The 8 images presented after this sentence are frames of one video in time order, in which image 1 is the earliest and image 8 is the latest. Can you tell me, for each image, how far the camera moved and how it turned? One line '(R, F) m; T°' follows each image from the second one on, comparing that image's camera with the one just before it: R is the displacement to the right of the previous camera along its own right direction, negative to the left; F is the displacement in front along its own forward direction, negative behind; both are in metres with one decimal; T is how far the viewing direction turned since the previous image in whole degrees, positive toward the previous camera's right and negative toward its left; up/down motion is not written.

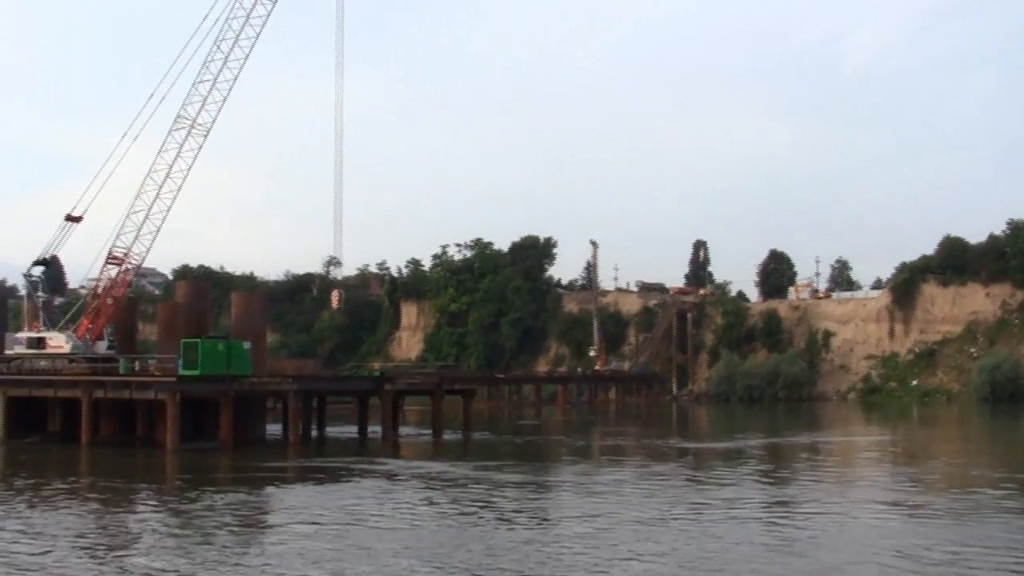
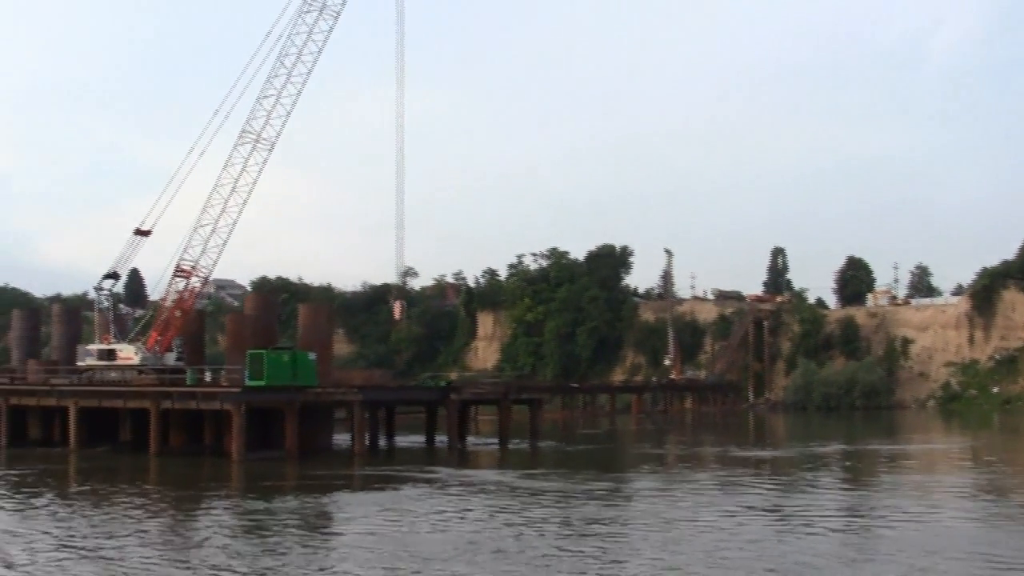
(+0.3, -0.2) m; -2°
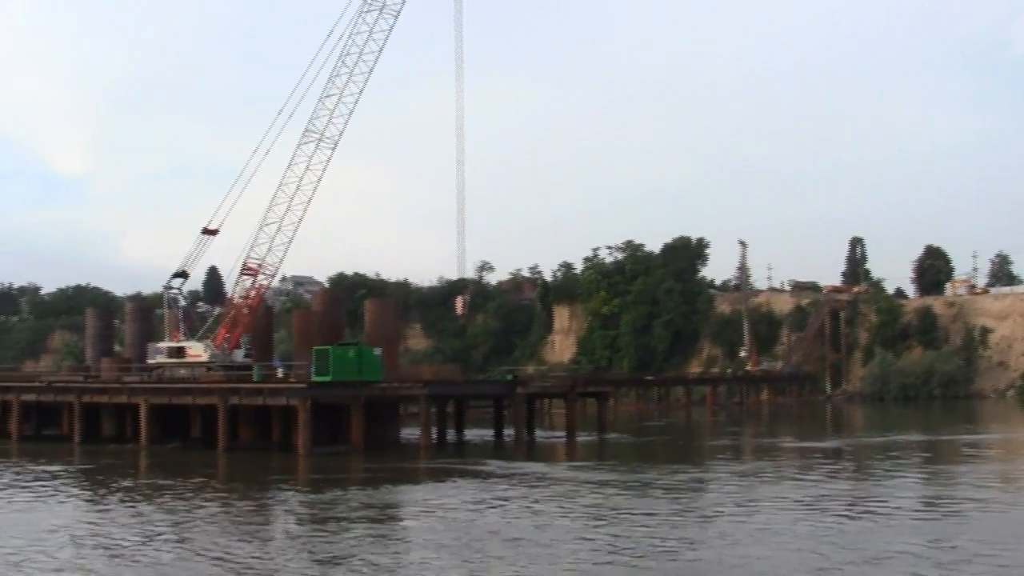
(+0.4, -0.3) m; -2°
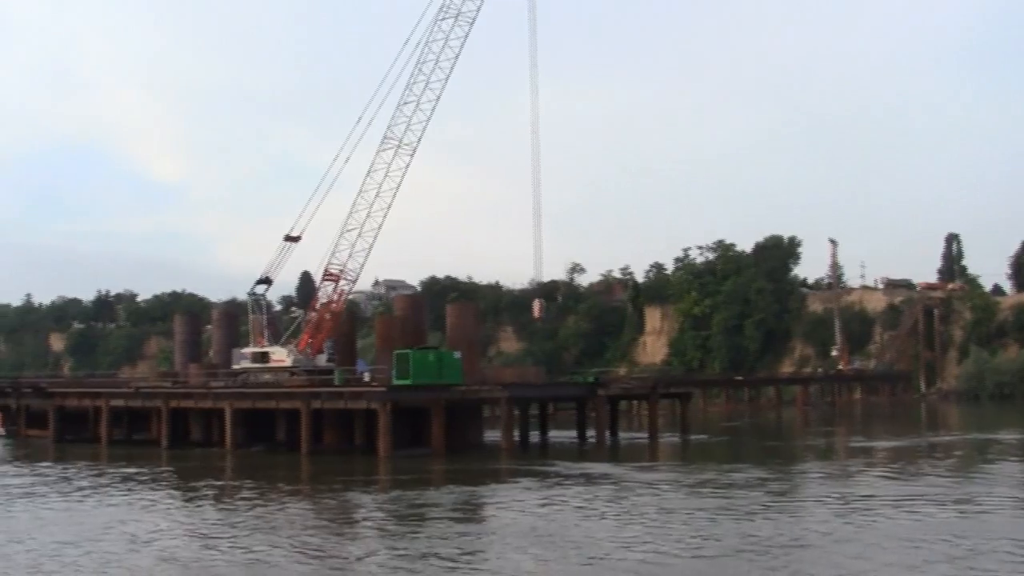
(+0.4, -0.3) m; -3°
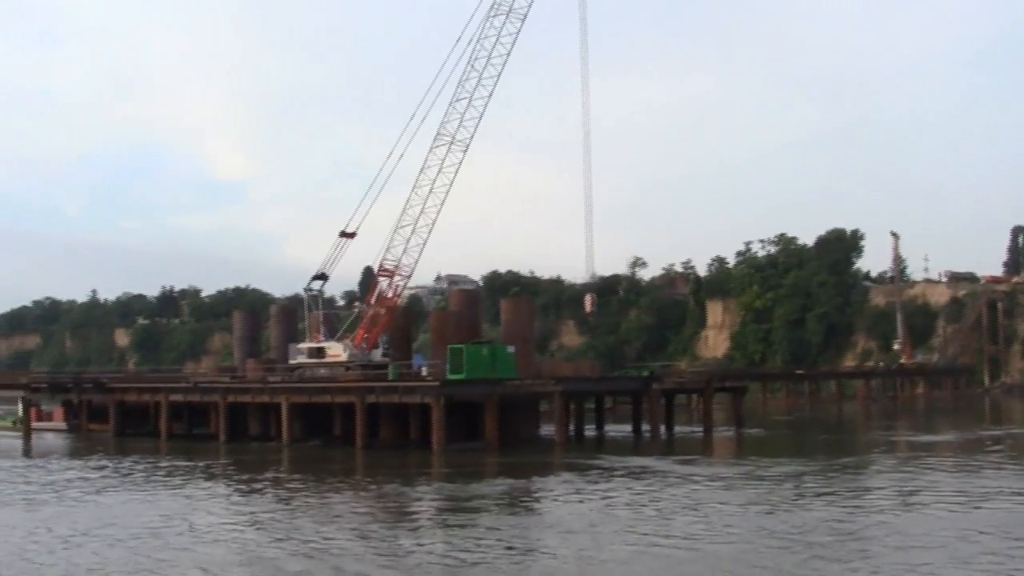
(+0.2, -0.3) m; -2°
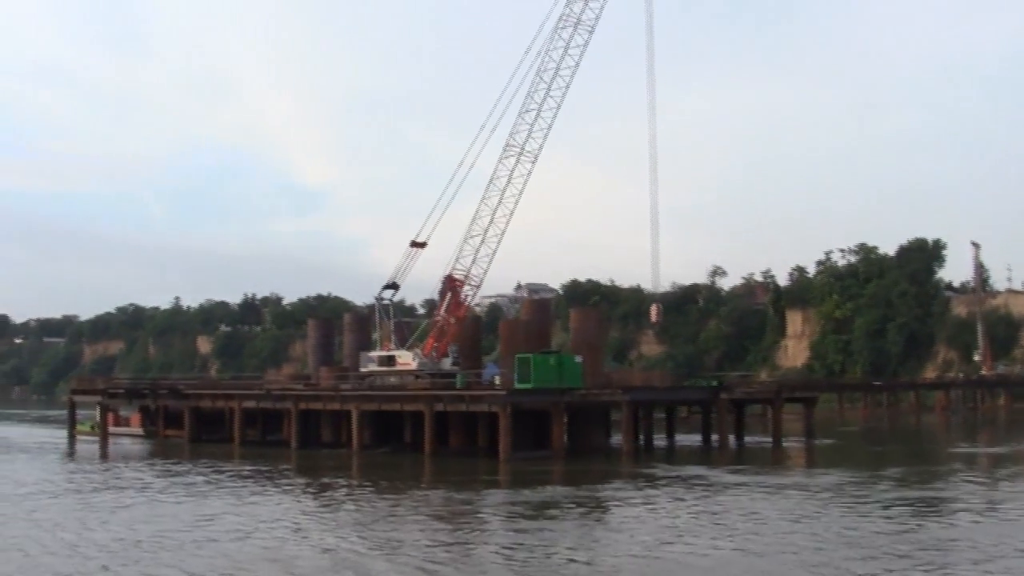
(+0.3, -0.3) m; -2°
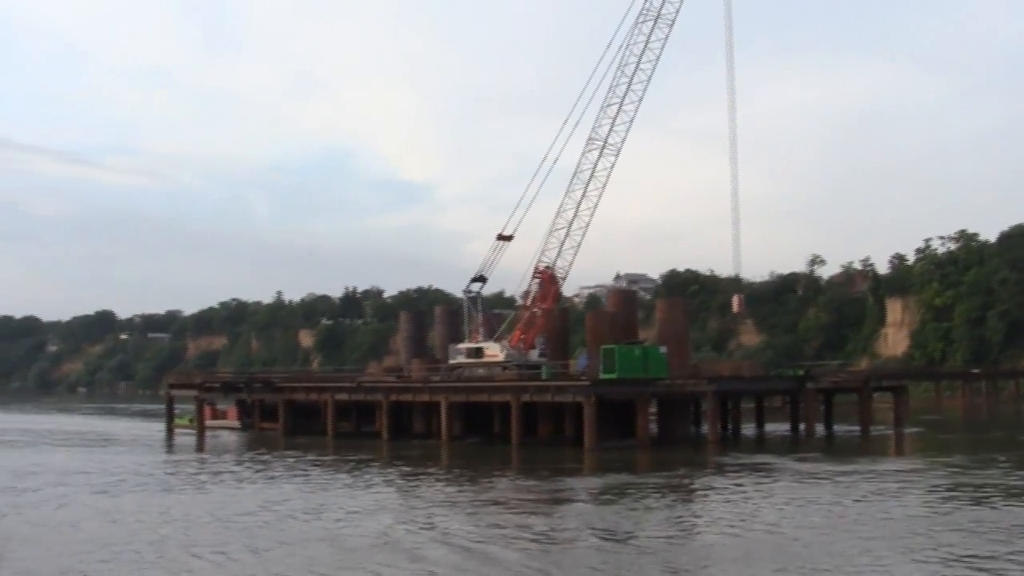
(+0.4, -0.6) m; -3°
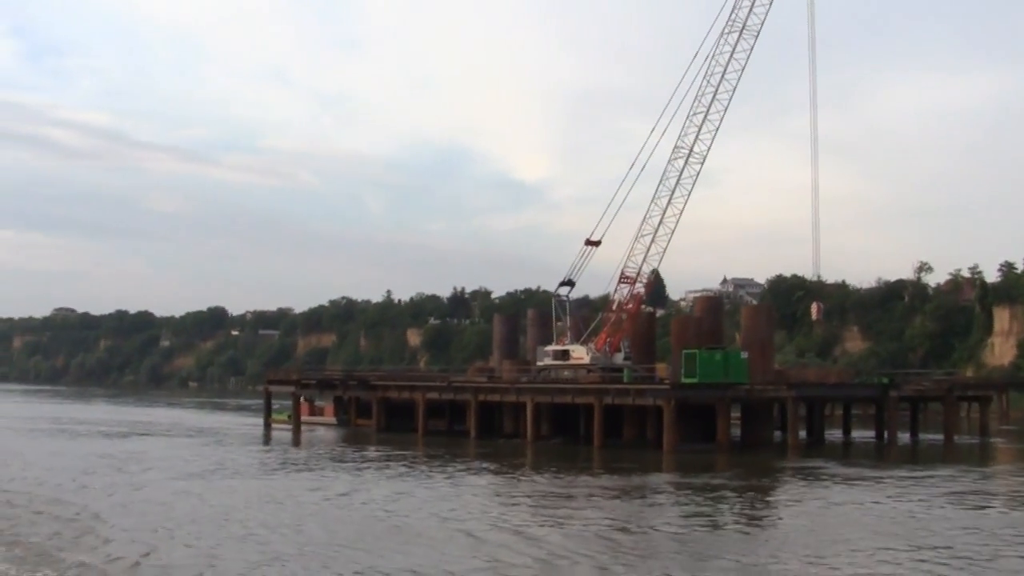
(+0.6, -1.0) m; -3°
